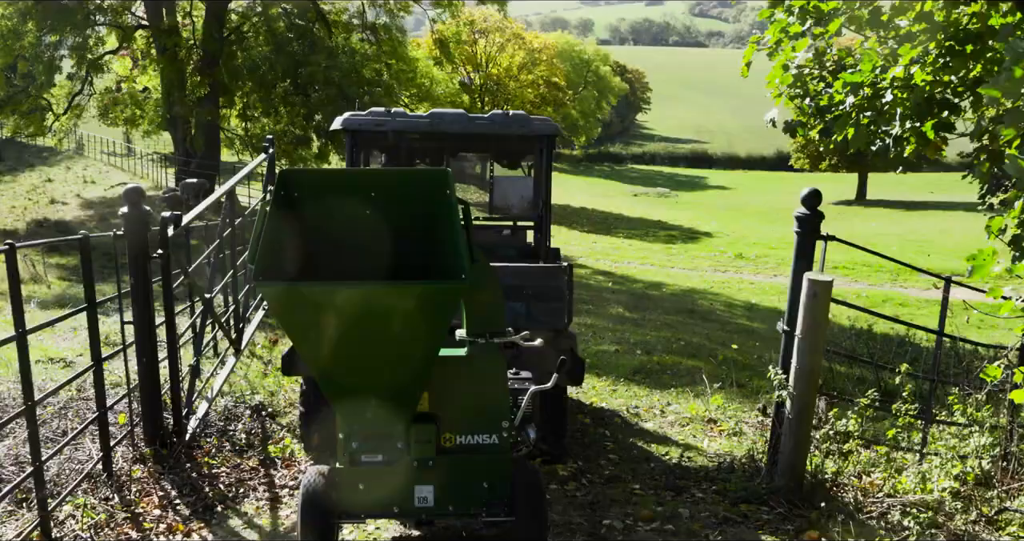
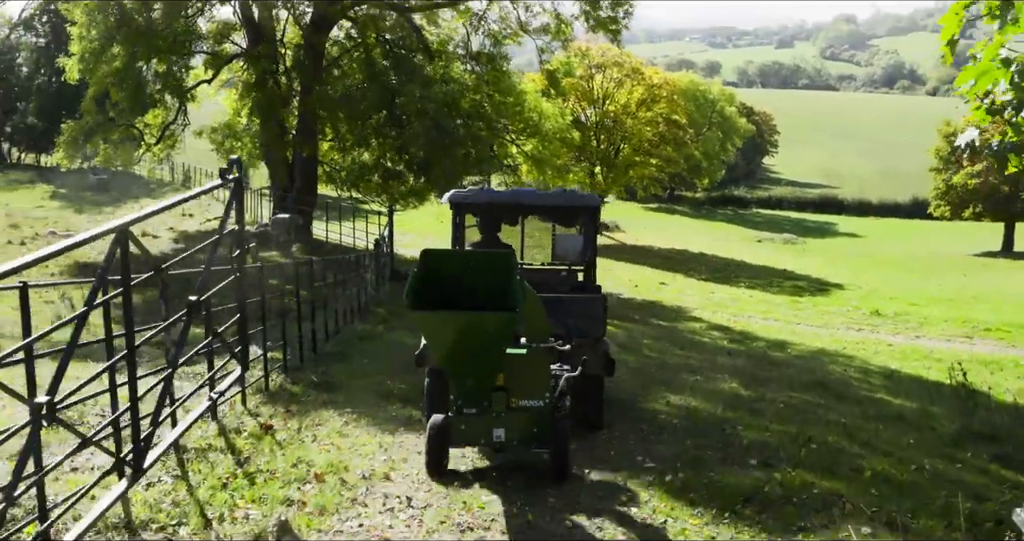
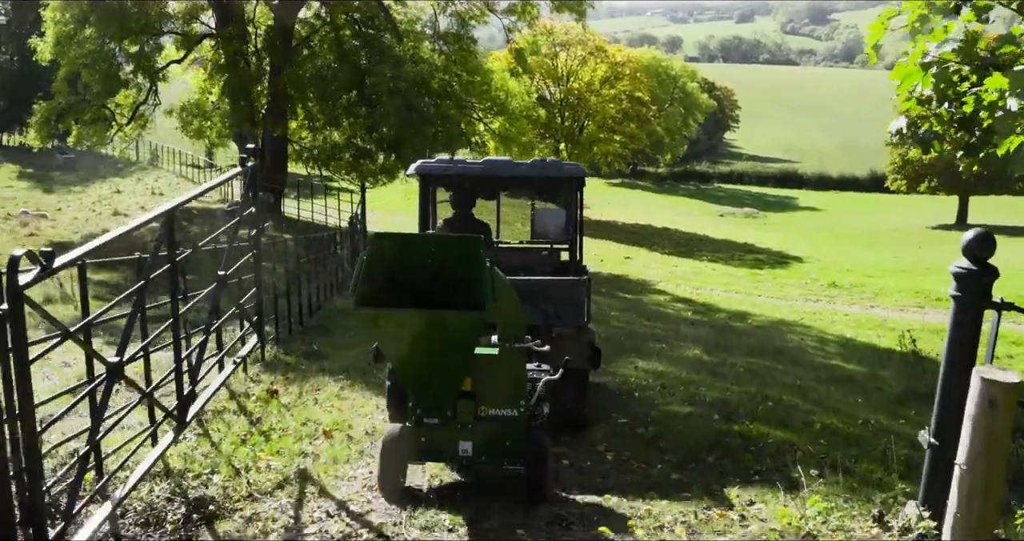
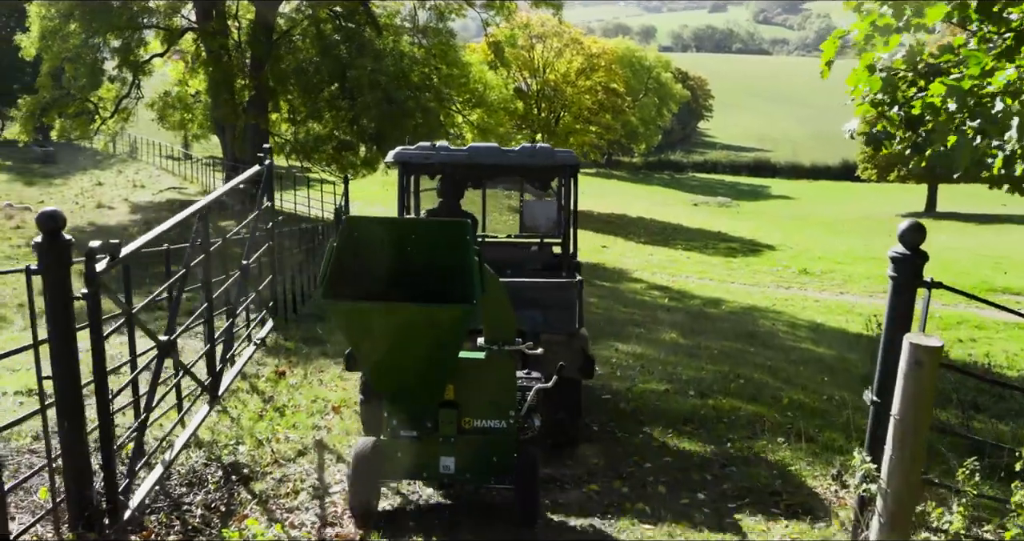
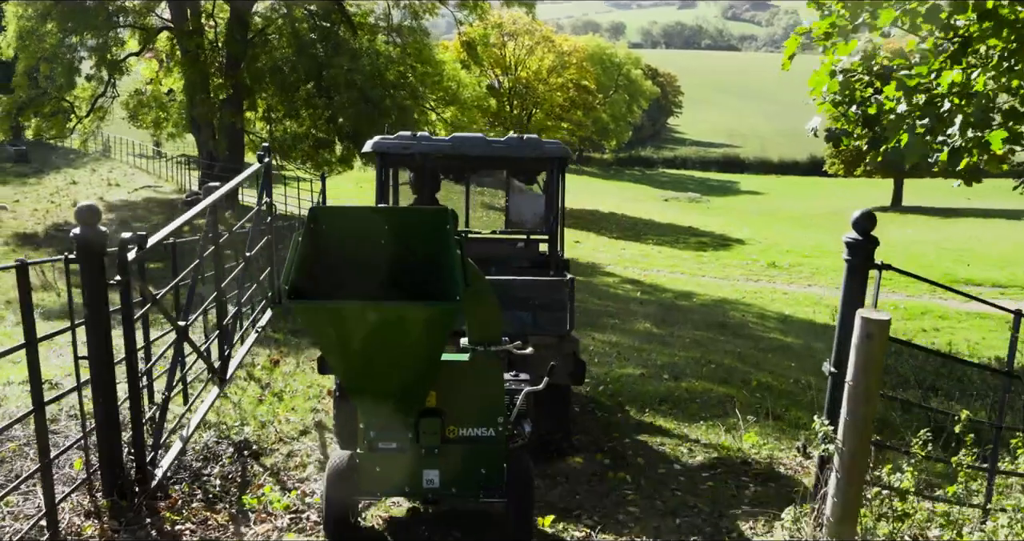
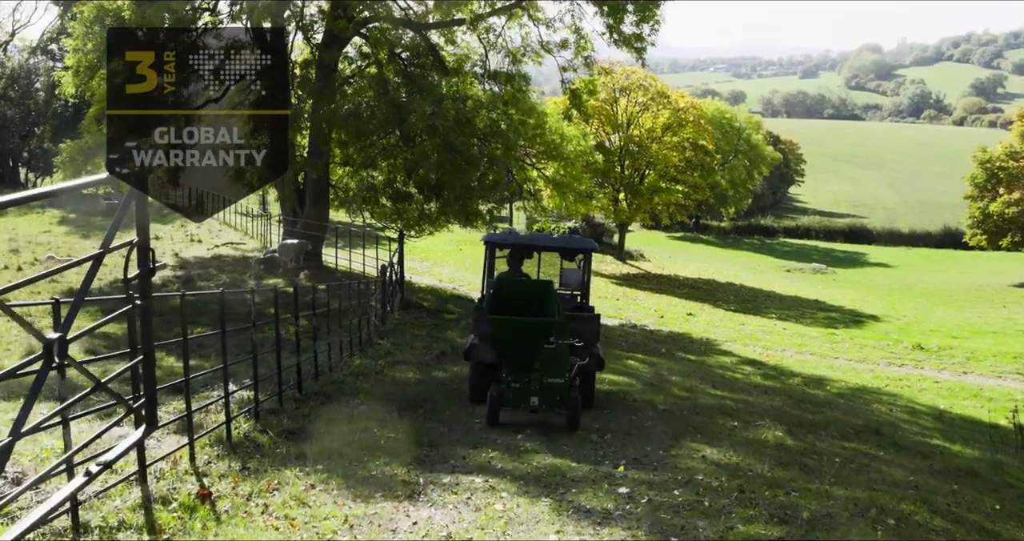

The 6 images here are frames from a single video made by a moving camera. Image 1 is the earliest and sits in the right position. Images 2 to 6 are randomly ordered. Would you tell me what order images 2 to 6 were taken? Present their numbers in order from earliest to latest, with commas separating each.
5, 4, 3, 2, 6
